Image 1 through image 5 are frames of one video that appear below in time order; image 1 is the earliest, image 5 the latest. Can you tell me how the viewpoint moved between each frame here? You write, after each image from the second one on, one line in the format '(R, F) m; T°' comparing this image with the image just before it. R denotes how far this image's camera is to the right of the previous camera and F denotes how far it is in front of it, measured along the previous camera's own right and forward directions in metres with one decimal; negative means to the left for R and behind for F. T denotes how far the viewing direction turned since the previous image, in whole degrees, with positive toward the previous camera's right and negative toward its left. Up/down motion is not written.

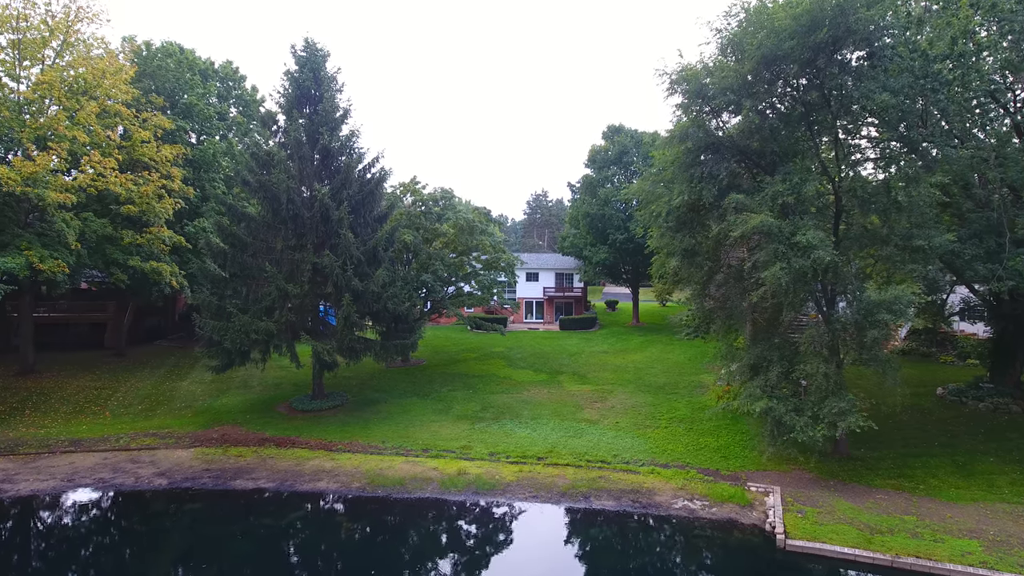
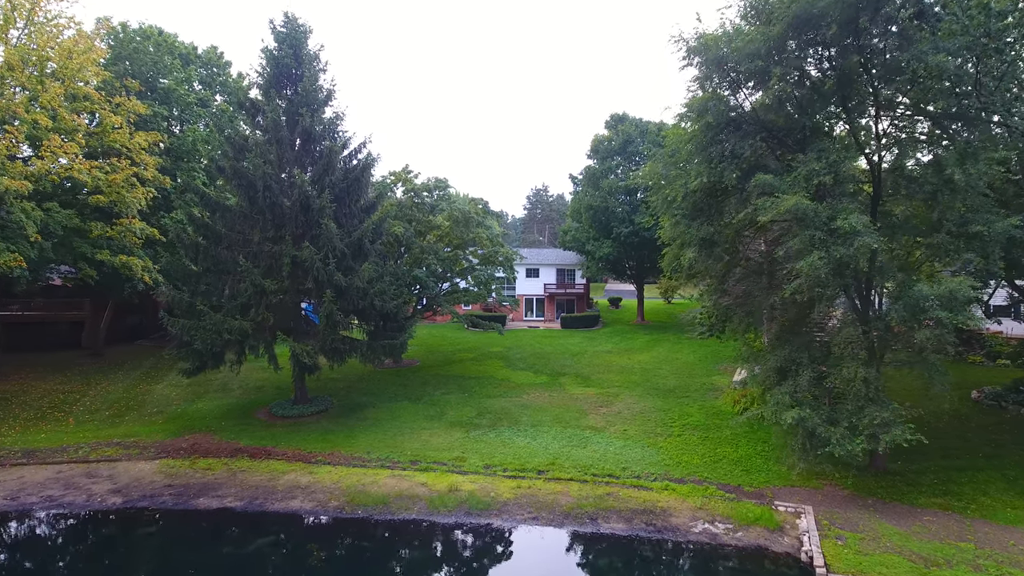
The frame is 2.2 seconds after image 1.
(+0.1, +1.3) m; 0°
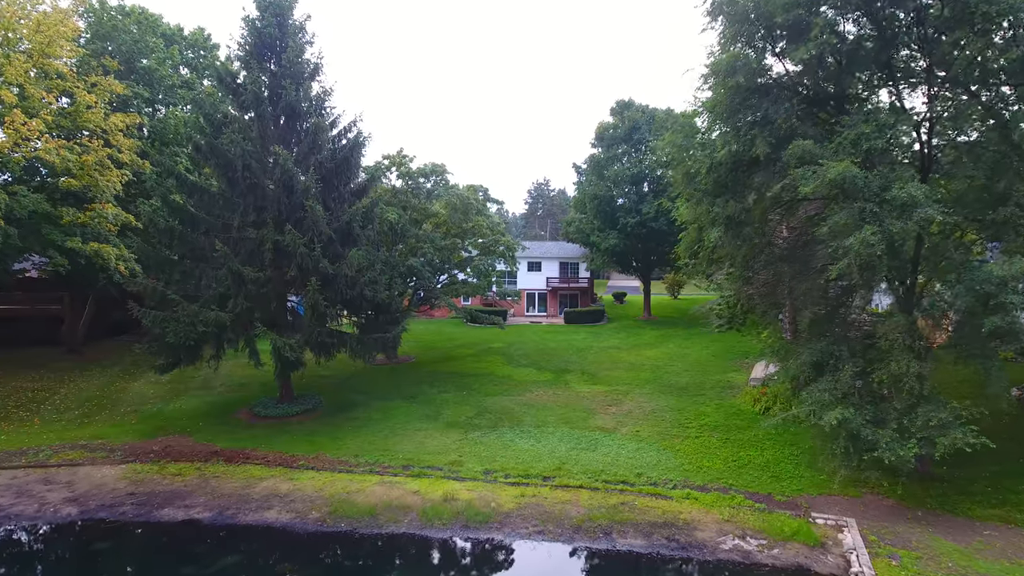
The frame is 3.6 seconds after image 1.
(0.0, +1.2) m; 0°
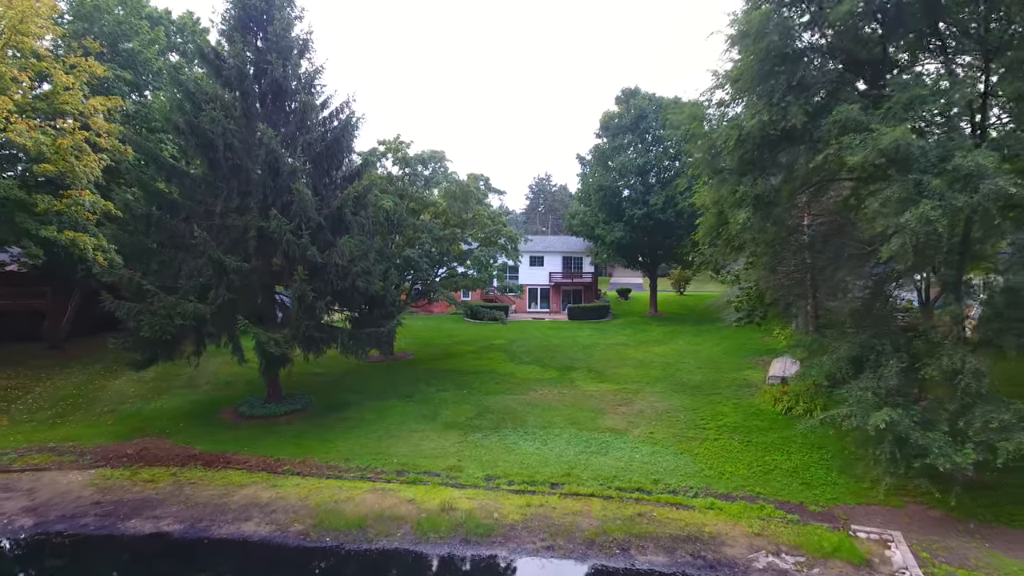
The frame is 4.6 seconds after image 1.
(-0.1, +1.0) m; 0°
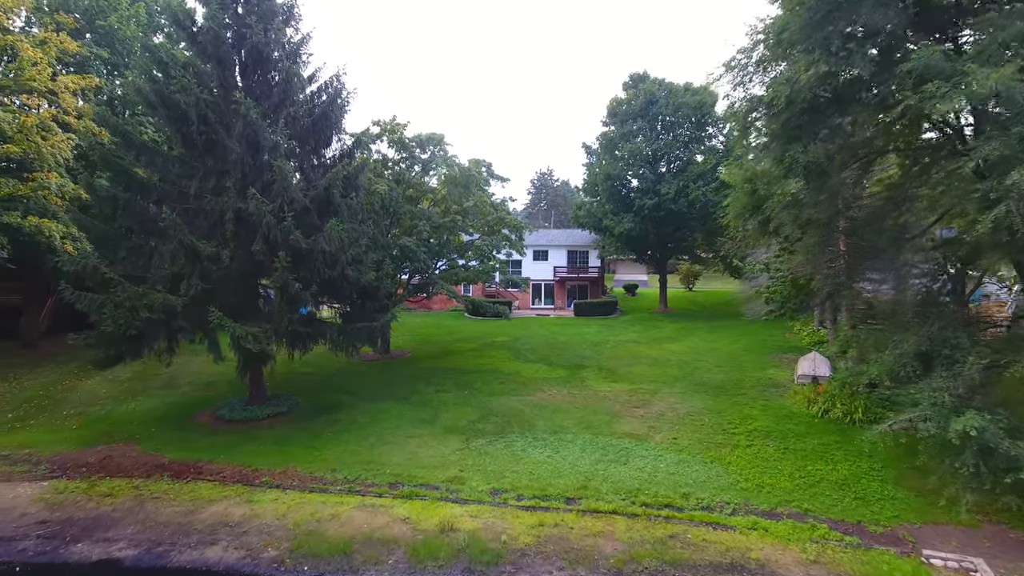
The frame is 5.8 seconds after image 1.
(-0.1, +1.3) m; 0°
